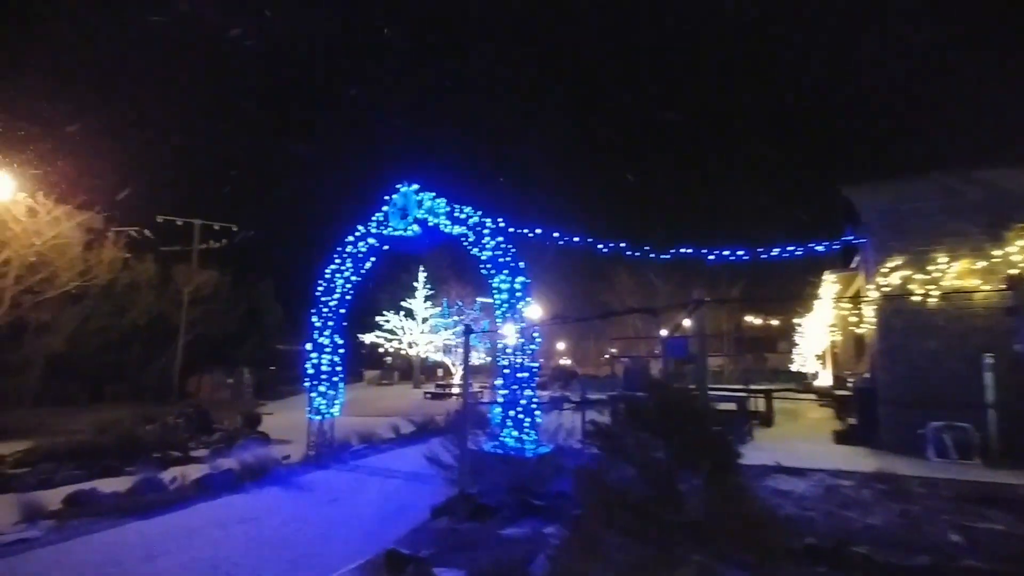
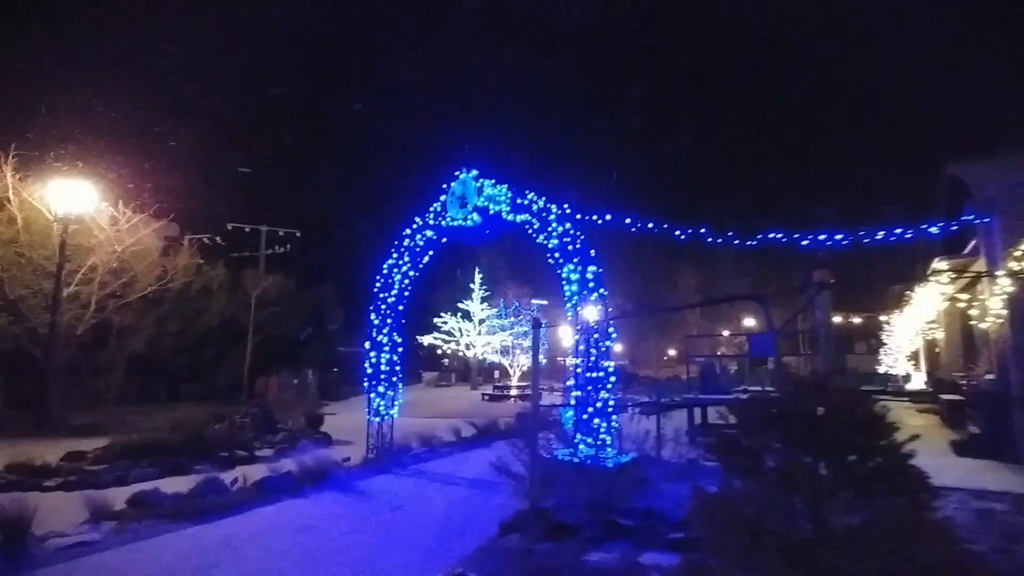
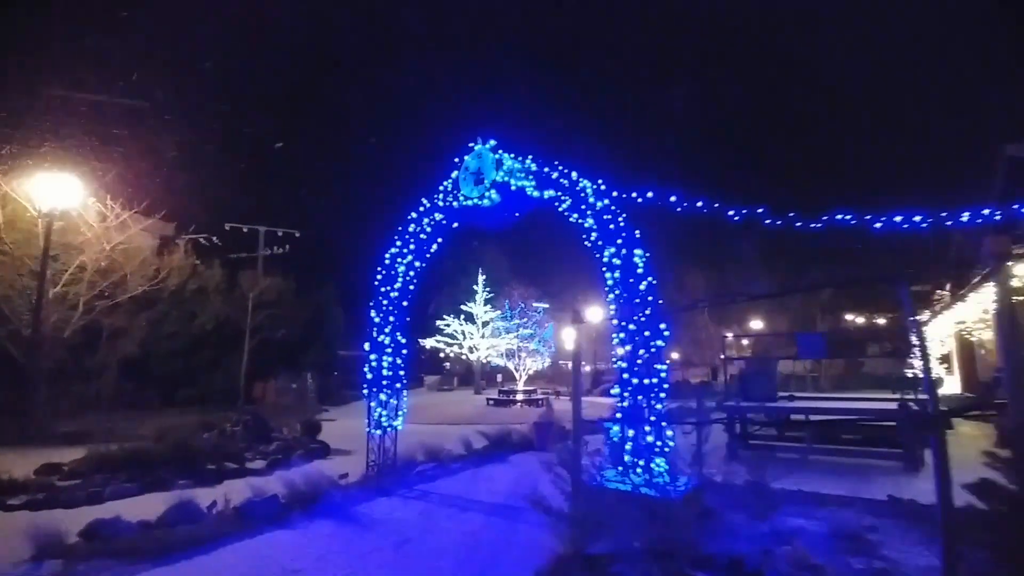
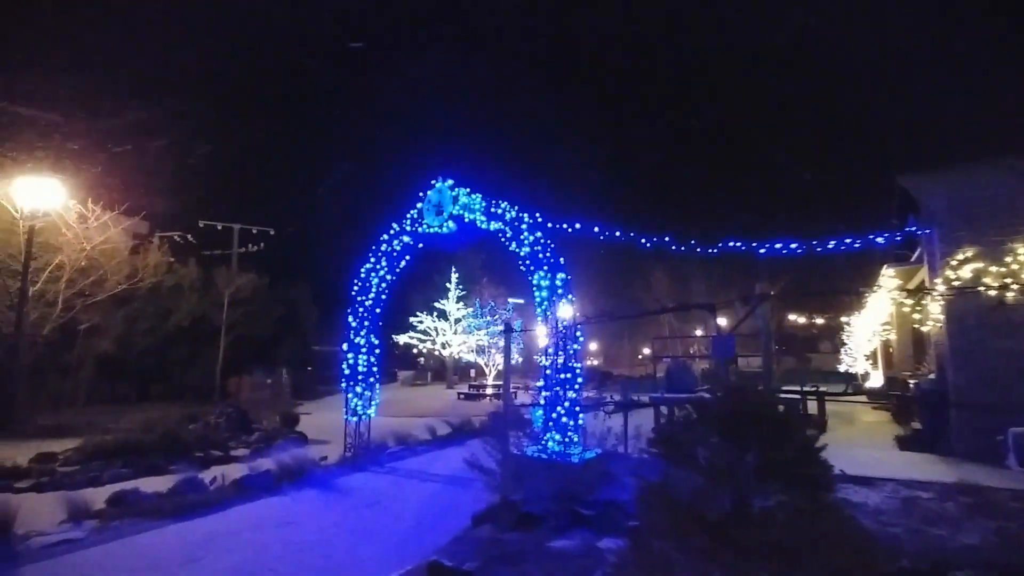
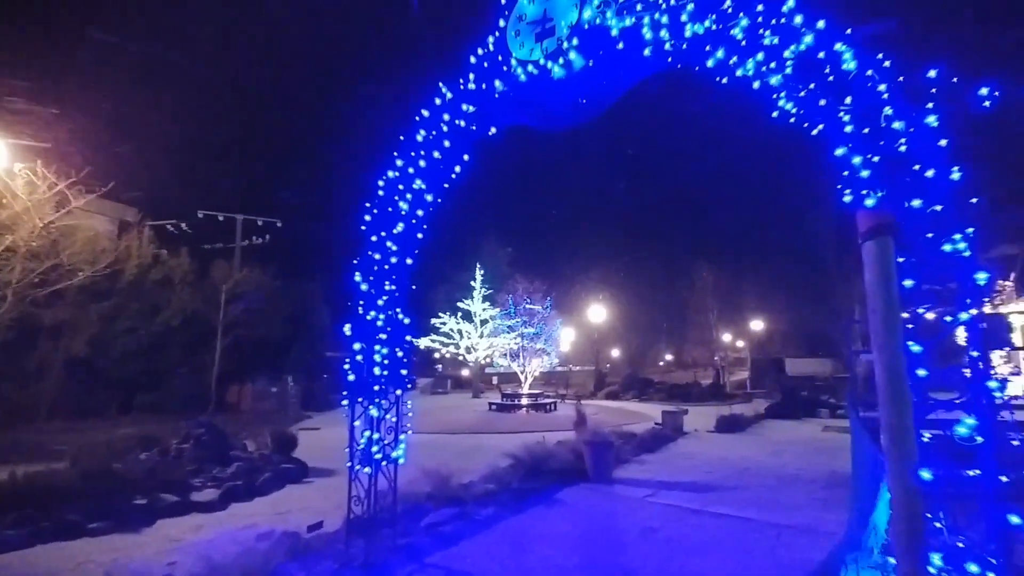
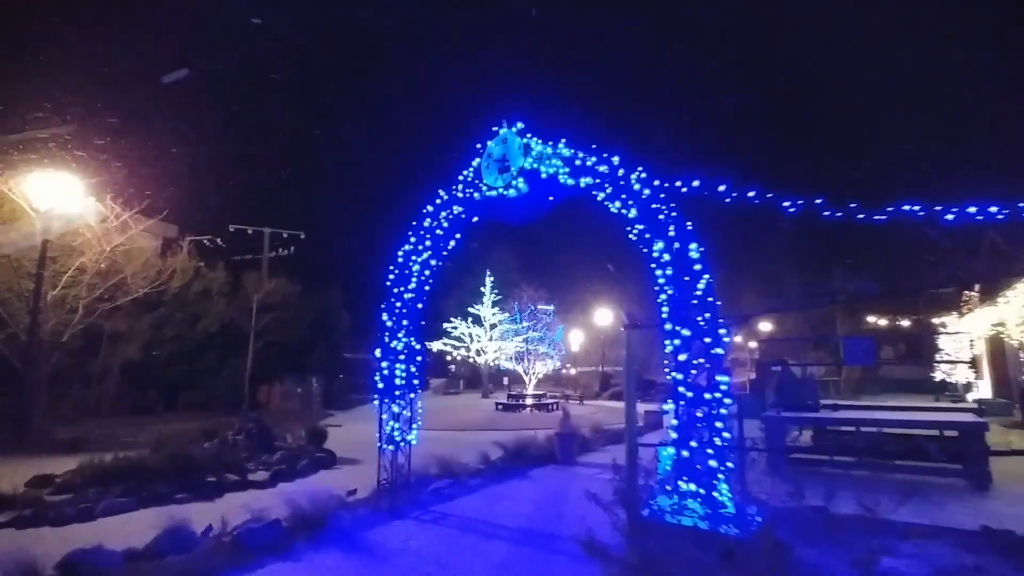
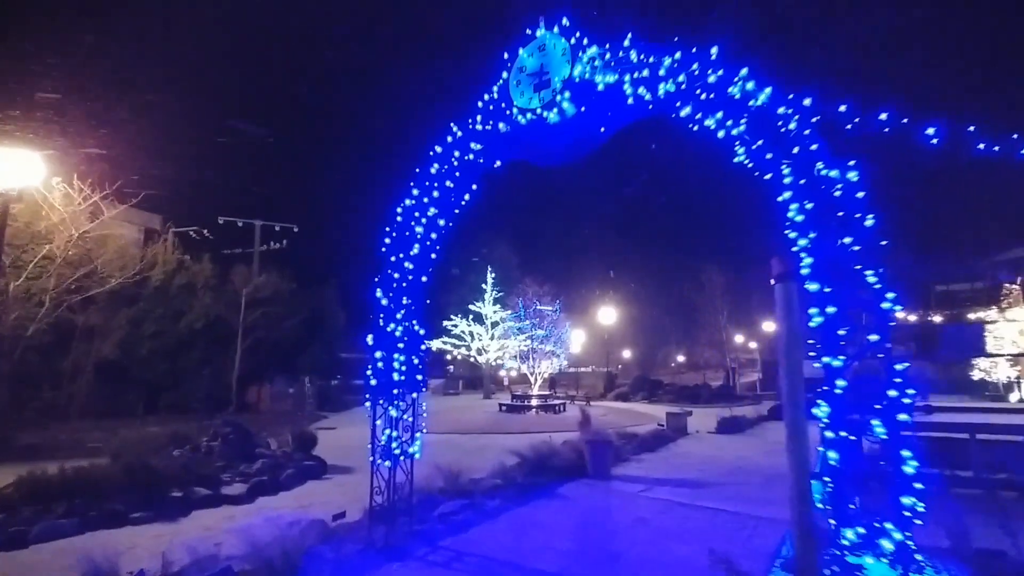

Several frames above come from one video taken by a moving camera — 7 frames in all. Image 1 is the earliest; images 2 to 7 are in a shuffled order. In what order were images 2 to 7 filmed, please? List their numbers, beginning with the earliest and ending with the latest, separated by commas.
4, 2, 3, 6, 7, 5
